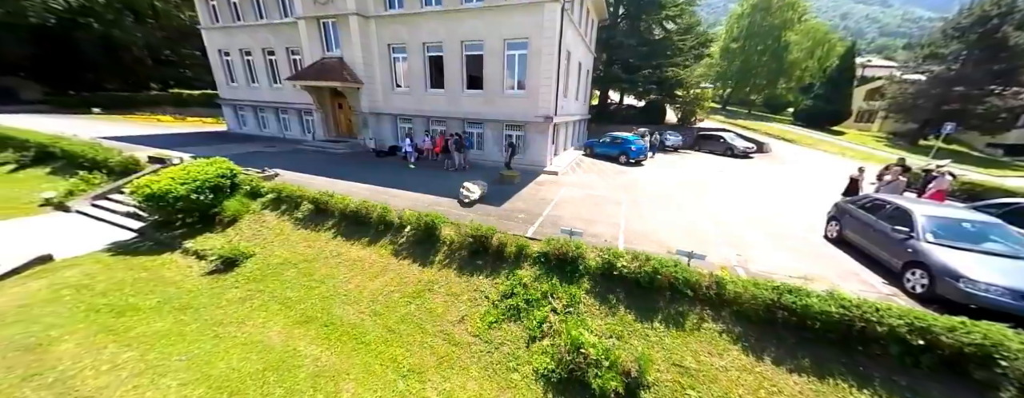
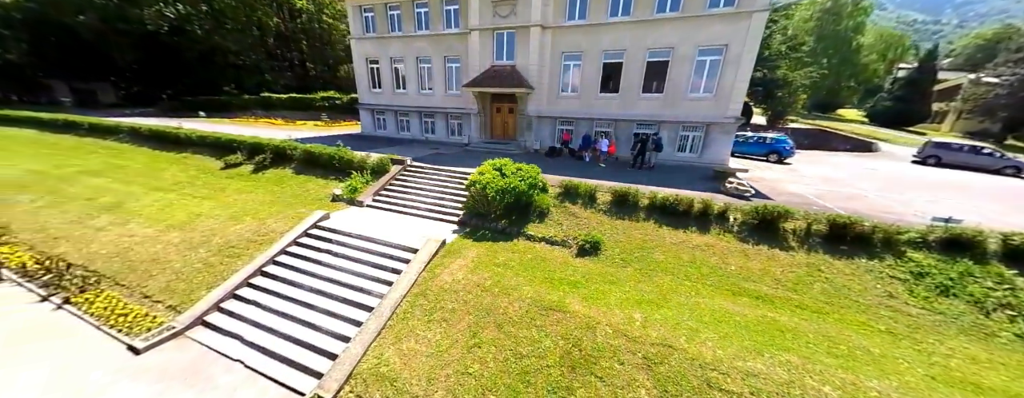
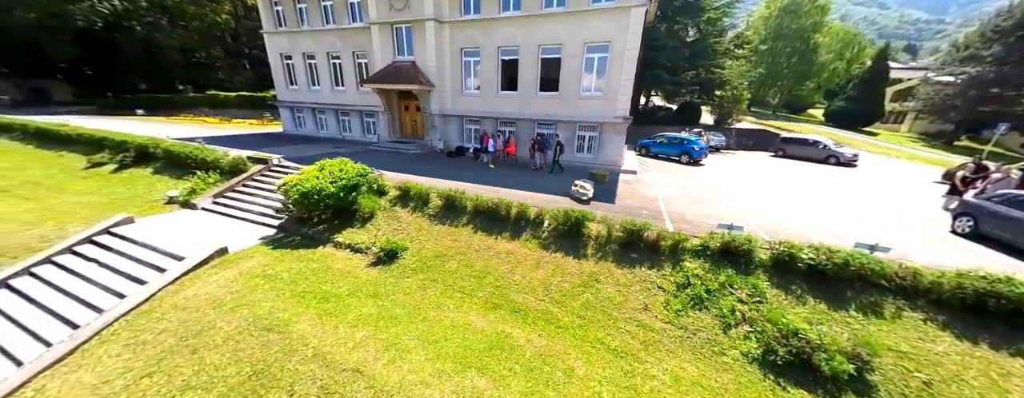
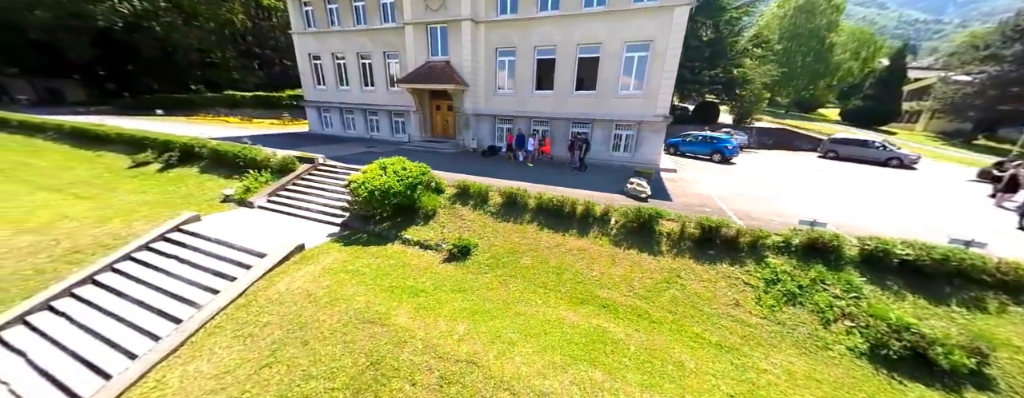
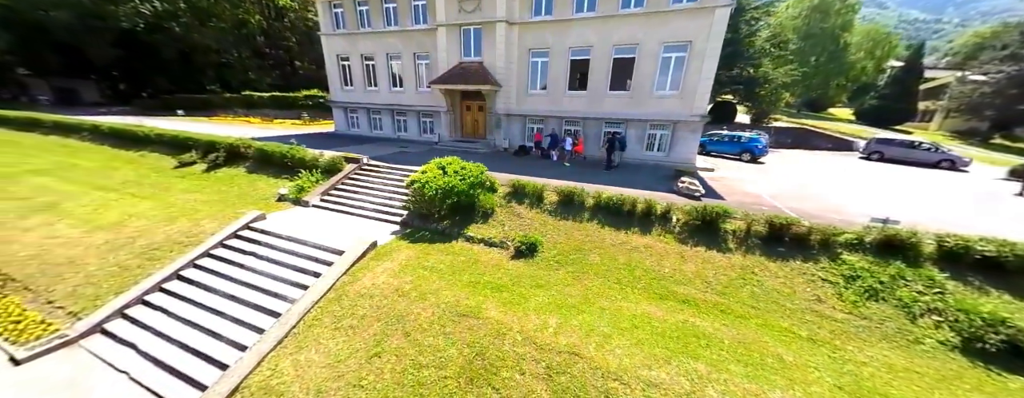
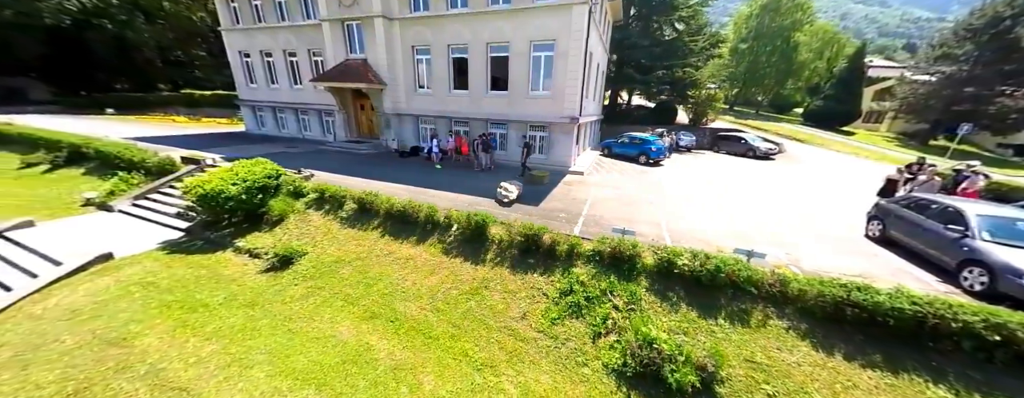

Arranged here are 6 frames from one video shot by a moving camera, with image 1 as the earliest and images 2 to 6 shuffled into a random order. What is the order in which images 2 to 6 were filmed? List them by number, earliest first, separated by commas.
6, 3, 4, 5, 2
